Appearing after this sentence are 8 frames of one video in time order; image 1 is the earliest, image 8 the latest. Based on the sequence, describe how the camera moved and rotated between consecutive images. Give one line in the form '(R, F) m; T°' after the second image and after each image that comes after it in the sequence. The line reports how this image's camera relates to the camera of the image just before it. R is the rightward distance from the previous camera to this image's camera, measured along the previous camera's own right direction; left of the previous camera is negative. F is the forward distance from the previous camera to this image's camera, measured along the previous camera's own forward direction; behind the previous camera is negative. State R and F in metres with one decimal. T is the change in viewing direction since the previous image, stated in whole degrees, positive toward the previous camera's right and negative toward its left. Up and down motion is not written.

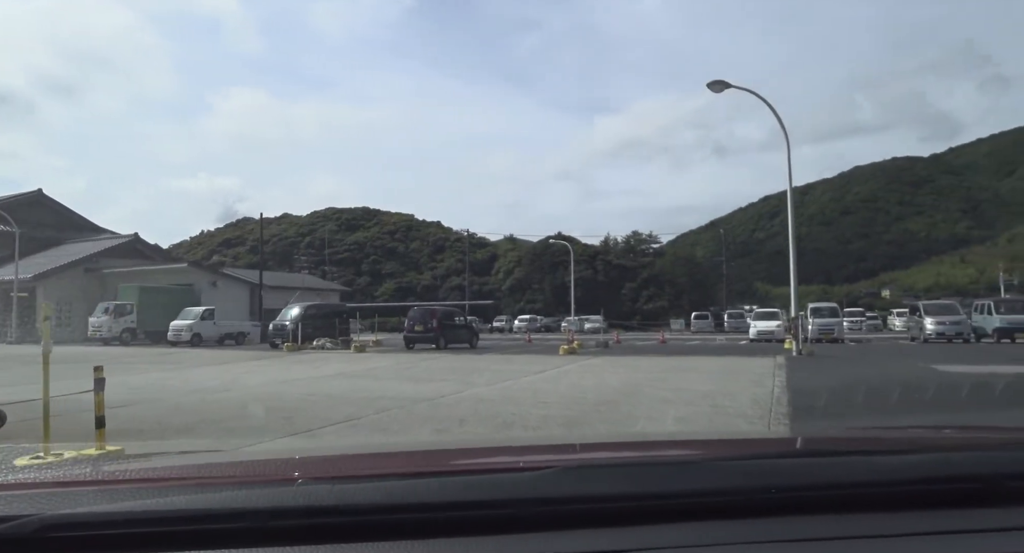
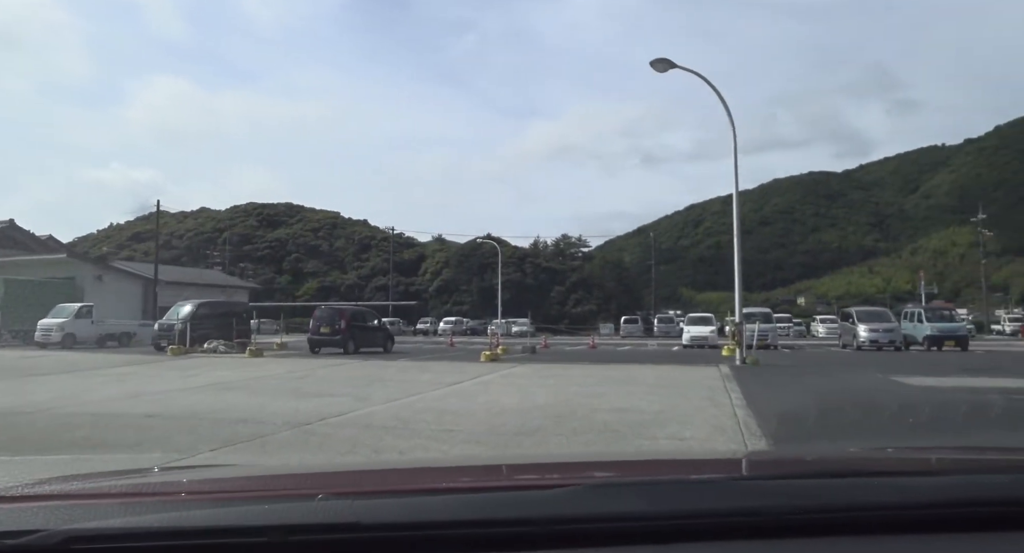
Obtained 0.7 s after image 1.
(+0.1, +0.8) m; +5°
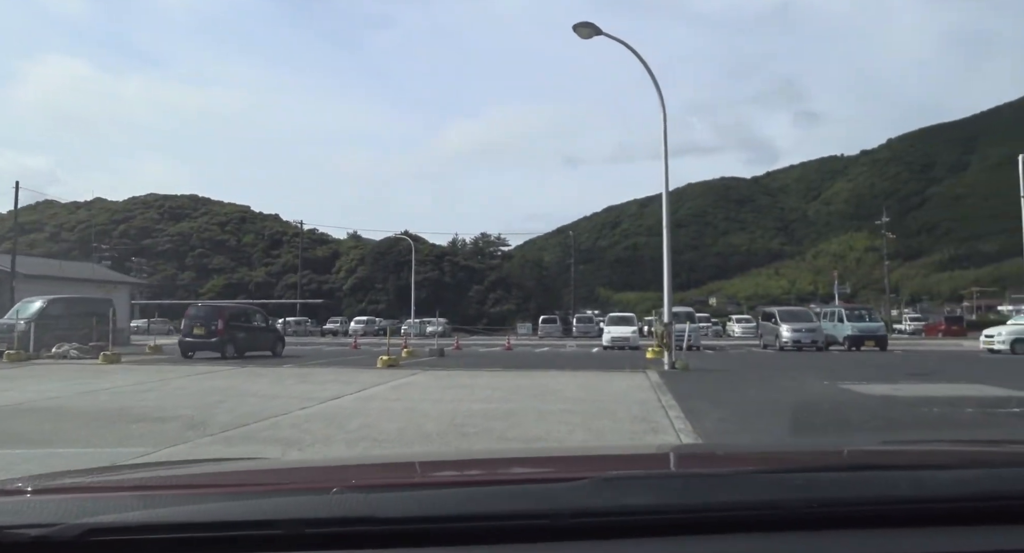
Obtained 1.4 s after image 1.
(+0.1, +0.8) m; +6°
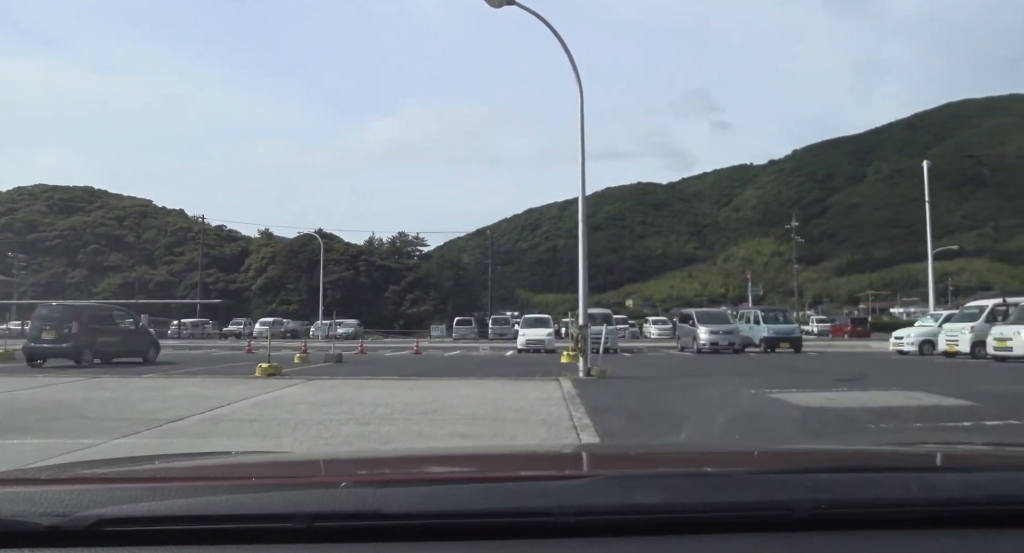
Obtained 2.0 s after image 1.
(+0.1, +0.6) m; +6°
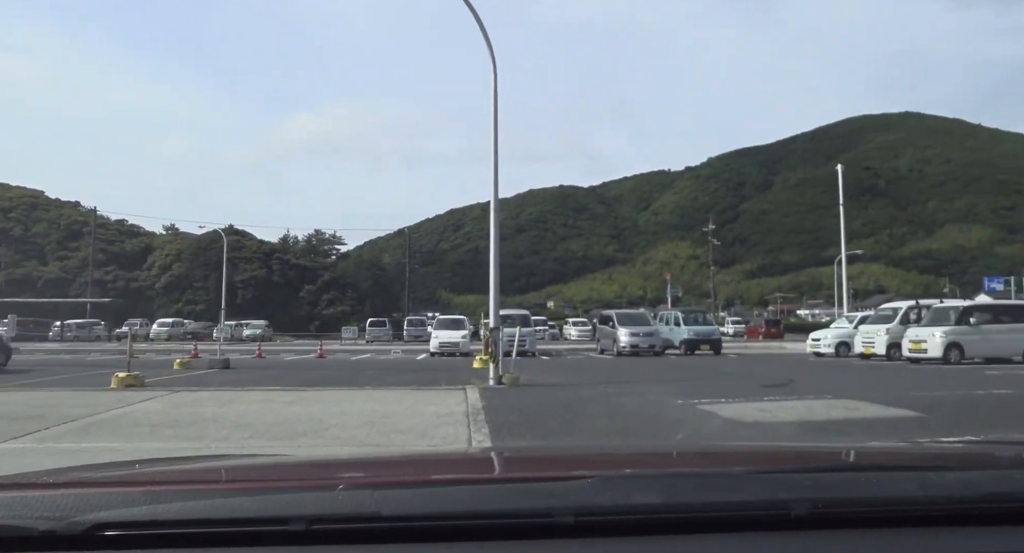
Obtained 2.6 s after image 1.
(+0.1, +0.6) m; +6°
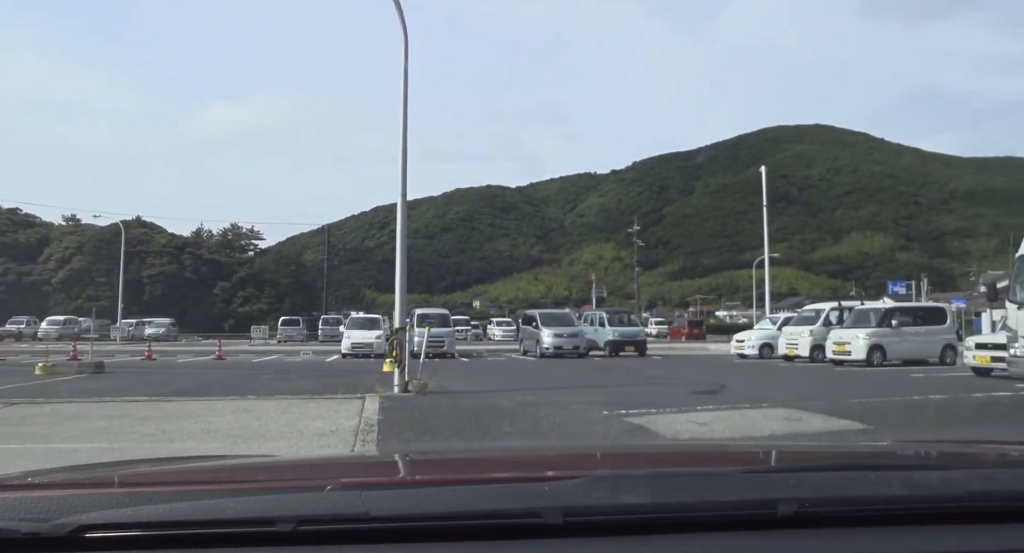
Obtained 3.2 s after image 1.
(+0.1, +0.5) m; +5°
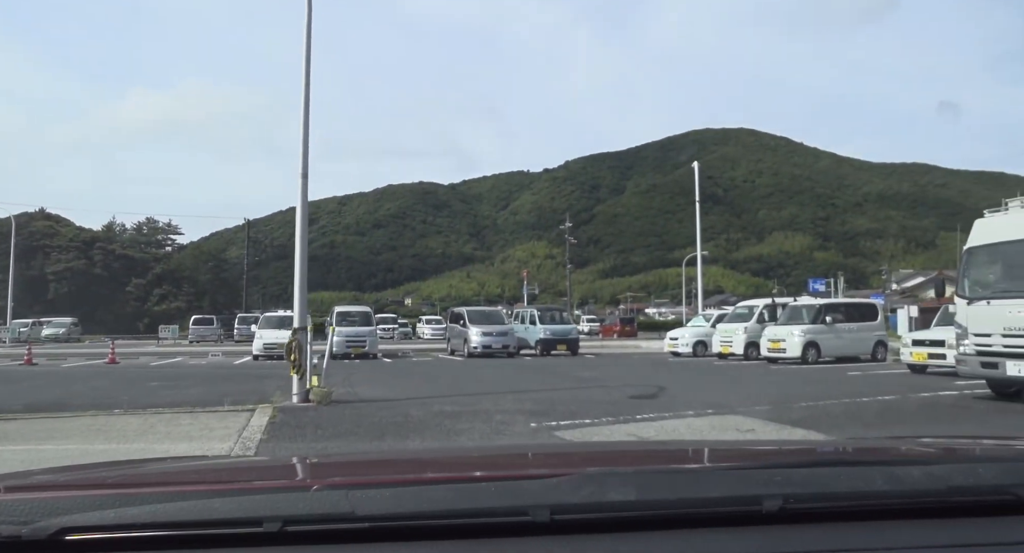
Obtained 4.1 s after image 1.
(+0.1, +0.6) m; +5°
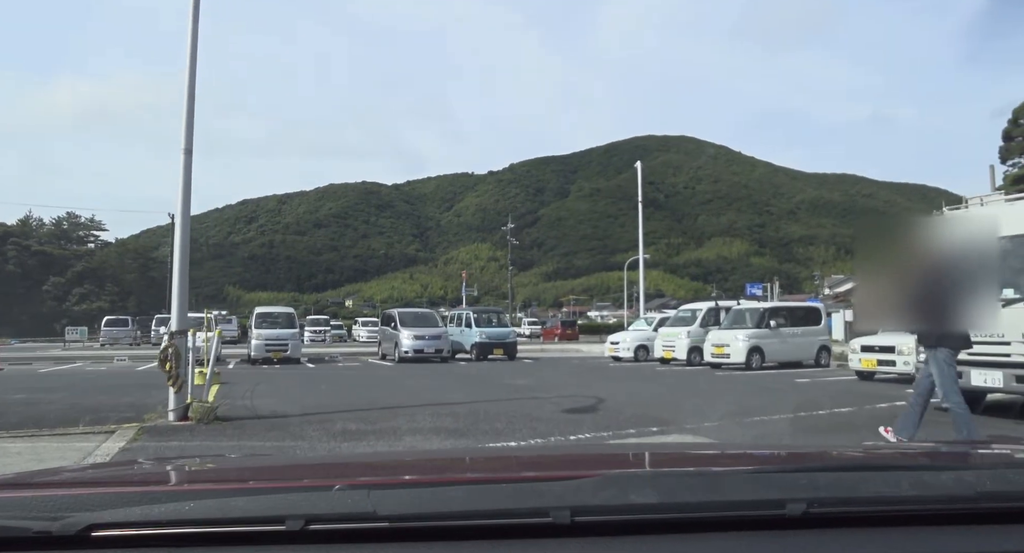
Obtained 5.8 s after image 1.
(+0.1, +0.6) m; +4°
